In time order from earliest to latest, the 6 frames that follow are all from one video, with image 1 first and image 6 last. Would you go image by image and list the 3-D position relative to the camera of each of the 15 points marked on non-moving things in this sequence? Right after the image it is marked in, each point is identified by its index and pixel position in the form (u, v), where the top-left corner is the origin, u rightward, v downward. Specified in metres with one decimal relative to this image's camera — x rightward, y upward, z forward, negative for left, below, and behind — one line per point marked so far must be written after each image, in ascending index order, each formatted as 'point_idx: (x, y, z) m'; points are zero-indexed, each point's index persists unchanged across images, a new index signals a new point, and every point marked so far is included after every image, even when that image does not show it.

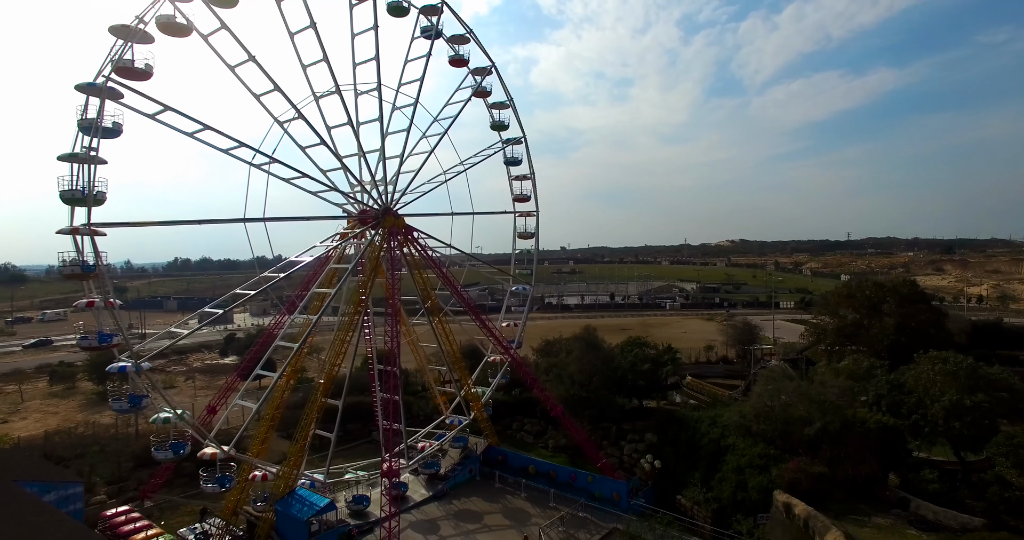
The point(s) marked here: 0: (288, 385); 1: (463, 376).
0: (-6.3, -3.2, +15.5) m
1: (-1.9, -3.7, +19.7) m
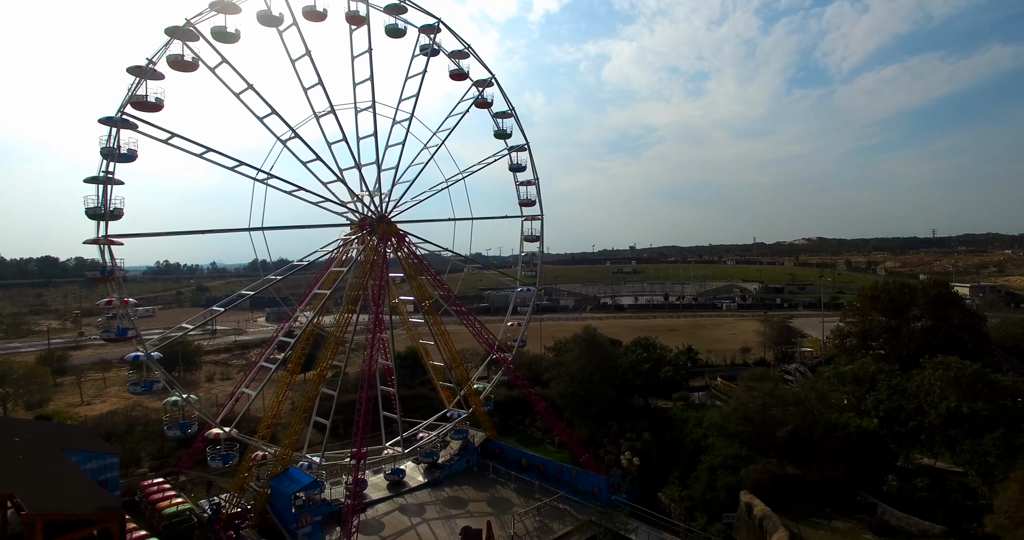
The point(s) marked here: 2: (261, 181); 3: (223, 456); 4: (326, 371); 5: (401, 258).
0: (-6.9, -3.3, +17.3) m
1: (-2.0, -3.8, +20.9) m
2: (-5.8, +2.2, +13.1) m
3: (-8.2, -5.2, +15.8) m
4: (-5.8, -3.1, +17.3) m
5: (-3.9, +0.4, +19.4) m
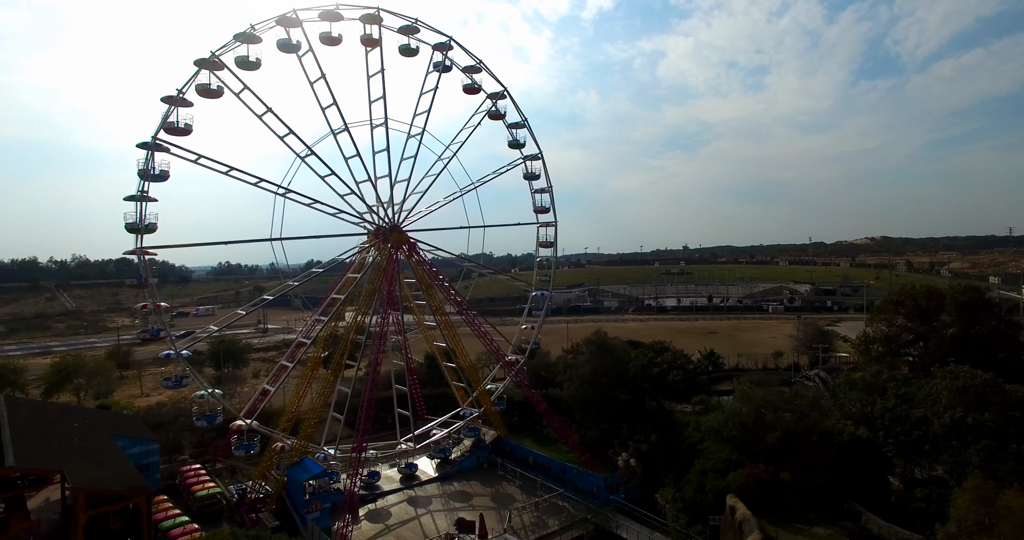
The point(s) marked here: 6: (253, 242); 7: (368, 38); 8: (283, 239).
0: (-6.9, -3.5, +18.8) m
1: (-1.7, -4.0, +22.0) m
2: (-6.2, +2.0, +14.5) m
3: (-8.2, -5.4, +17.4) m
4: (-5.8, -3.3, +18.6) m
5: (-3.7, +0.2, +20.6) m
6: (-6.1, +0.7, +13.6) m
7: (-5.0, +8.1, +19.5) m
8: (-5.9, +0.8, +14.0) m
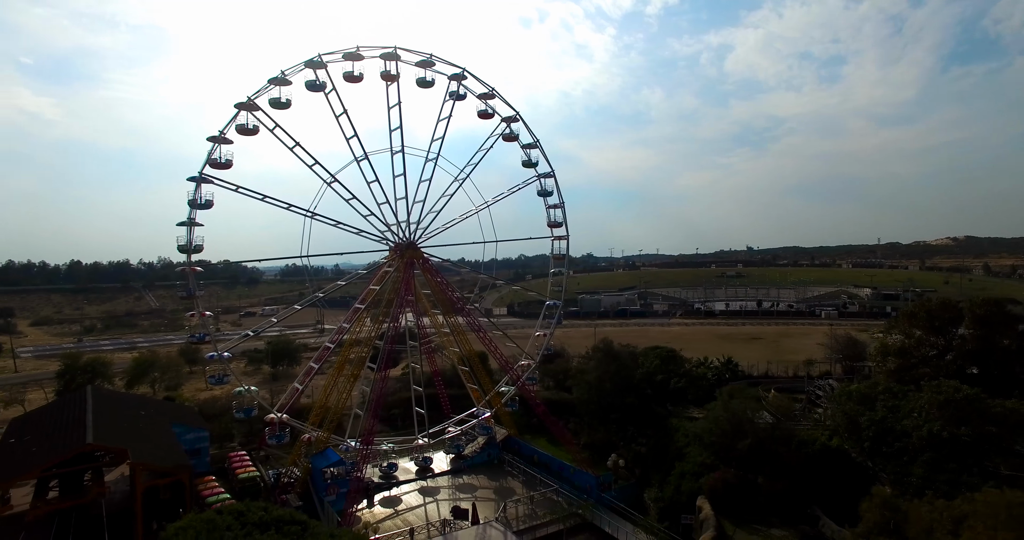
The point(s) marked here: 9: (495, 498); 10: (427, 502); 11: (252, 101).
0: (-6.8, -3.9, +21.2) m
1: (-1.3, -4.5, +23.8) m
2: (-6.6, +1.5, +16.9) m
3: (-8.3, -5.9, +20.0) m
4: (-5.7, -3.8, +21.0) m
5: (-3.4, -0.3, +22.7) m
6: (-6.6, +0.3, +16.0) m
7: (-4.9, +7.6, +21.8) m
8: (-6.3, +0.3, +16.3) m
9: (-0.6, -8.1, +19.8) m
10: (-2.9, -8.1, +19.7) m
11: (-8.8, +5.7, +18.9) m
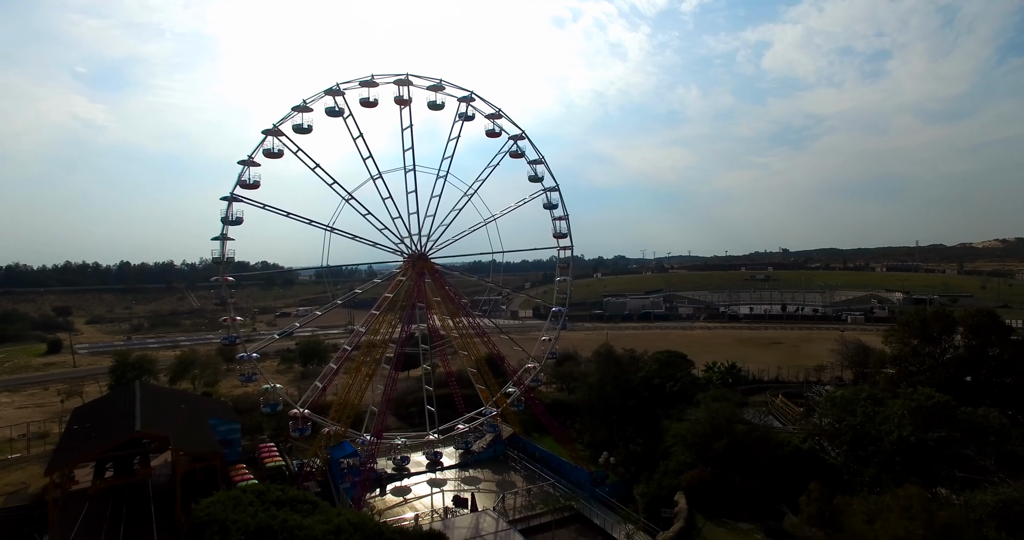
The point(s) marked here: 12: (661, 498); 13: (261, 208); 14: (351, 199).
0: (-6.7, -4.3, +23.2) m
1: (-1.1, -4.9, +25.5) m
2: (-6.7, +1.1, +18.9) m
3: (-8.3, -6.3, +22.1) m
4: (-5.6, -4.1, +22.9) m
5: (-3.2, -0.7, +24.5) m
6: (-6.8, -0.1, +18.0) m
7: (-4.7, +7.3, +23.7) m
8: (-6.5, 0.0, +18.3) m
9: (-0.6, -8.4, +21.5) m
10: (-3.0, -8.5, +21.5) m
11: (-8.8, +5.3, +21.1) m
12: (+4.8, -7.4, +18.2) m
13: (-8.0, +1.9, +17.8) m
14: (-5.4, +2.3, +18.5) m
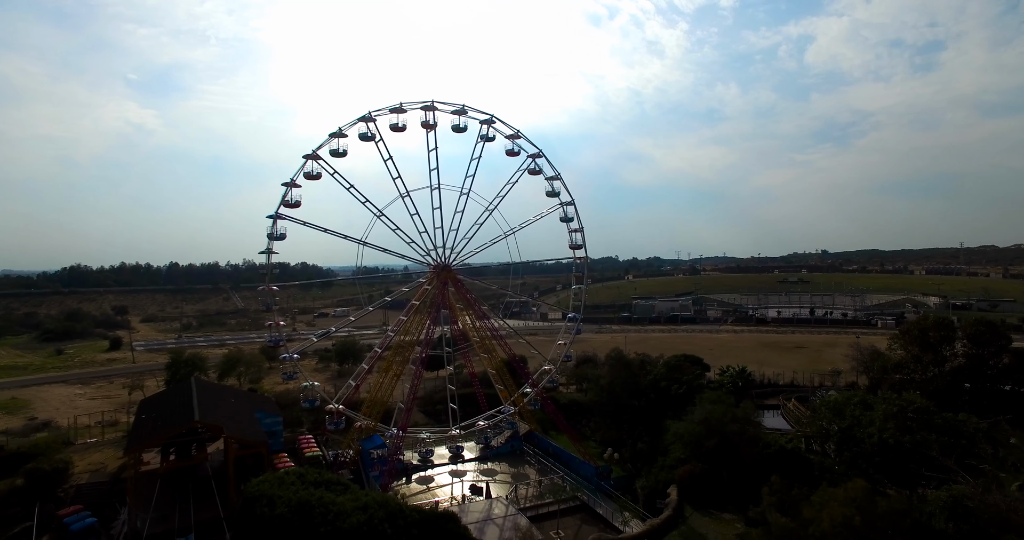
0: (-6.1, -4.7, +25.6) m
1: (-0.3, -5.3, +27.6) m
2: (-6.3, +0.7, +21.3) m
3: (-7.7, -6.7, +24.6) m
4: (-5.0, -4.5, +25.3) m
5: (-2.5, -1.1, +26.7) m
6: (-6.4, -0.5, +20.4) m
7: (-4.0, +6.8, +26.0) m
8: (-6.1, -0.5, +20.7) m
9: (-0.1, -8.9, +23.5) m
10: (-2.4, -8.9, +23.6) m
11: (-8.2, +4.9, +23.6) m
12: (+5.2, -7.8, +20.0) m
13: (-7.6, +1.5, +20.3) m
14: (-5.0, +1.9, +20.8) m
